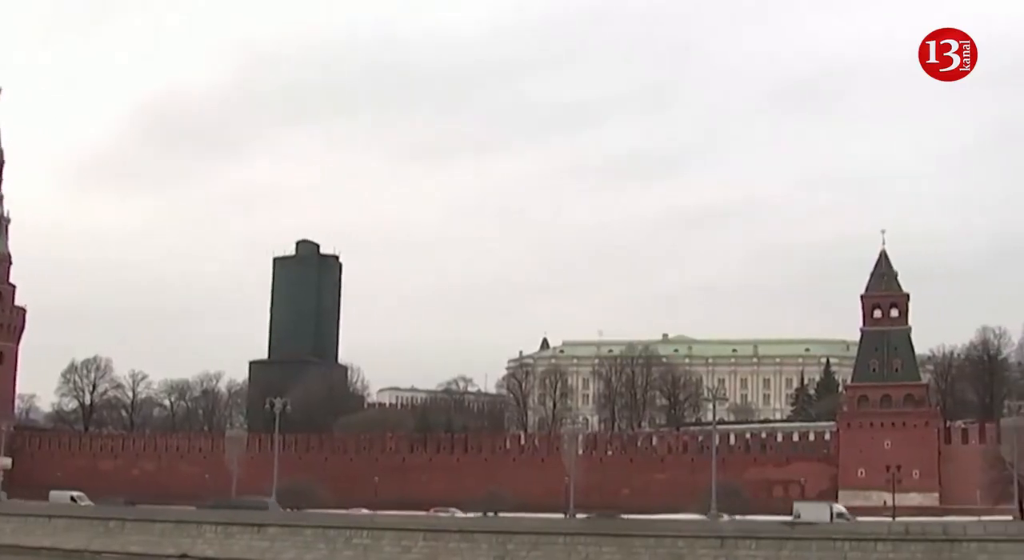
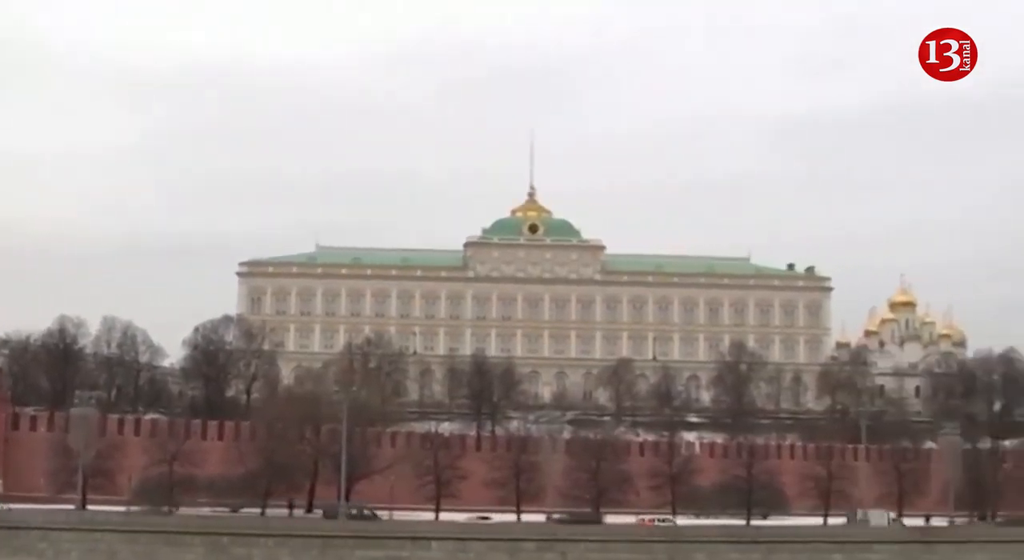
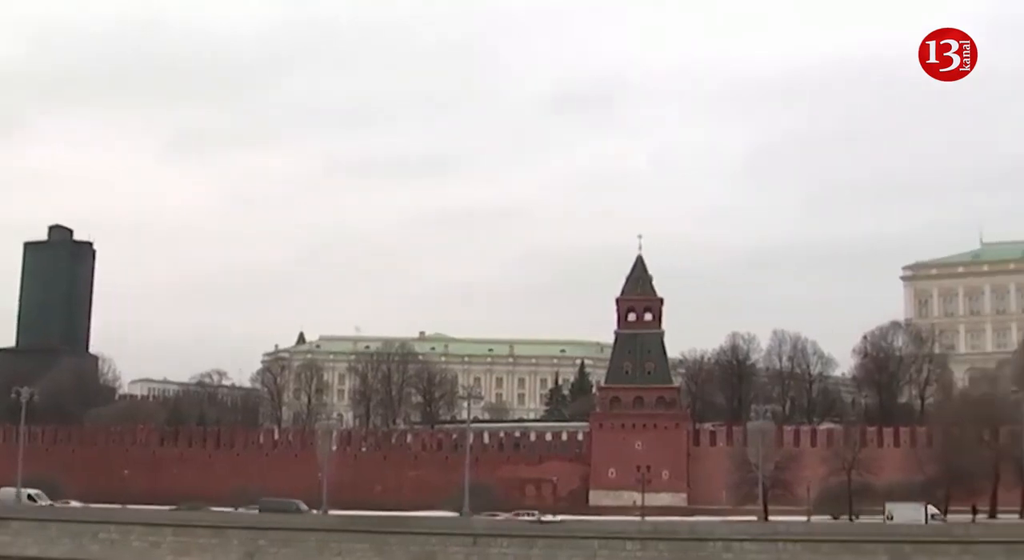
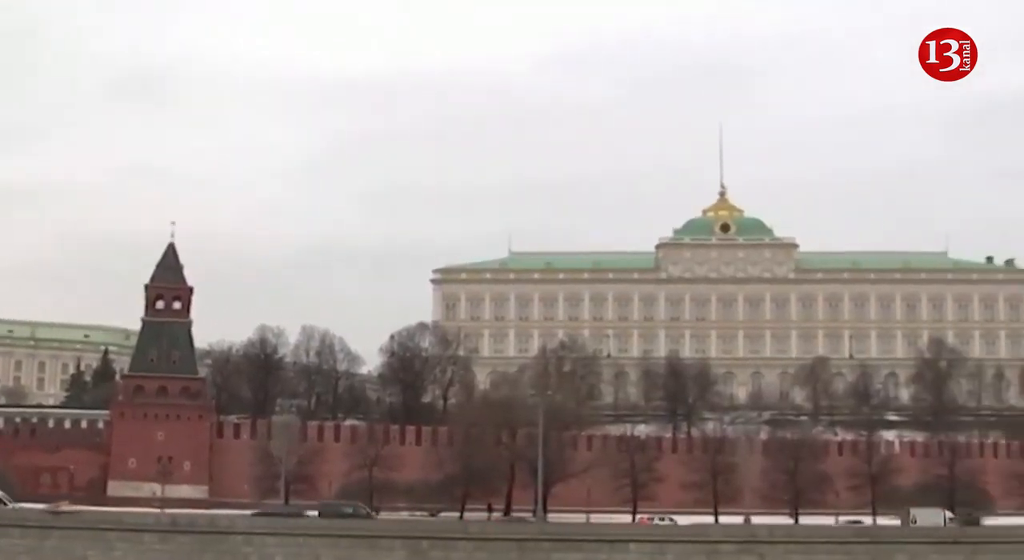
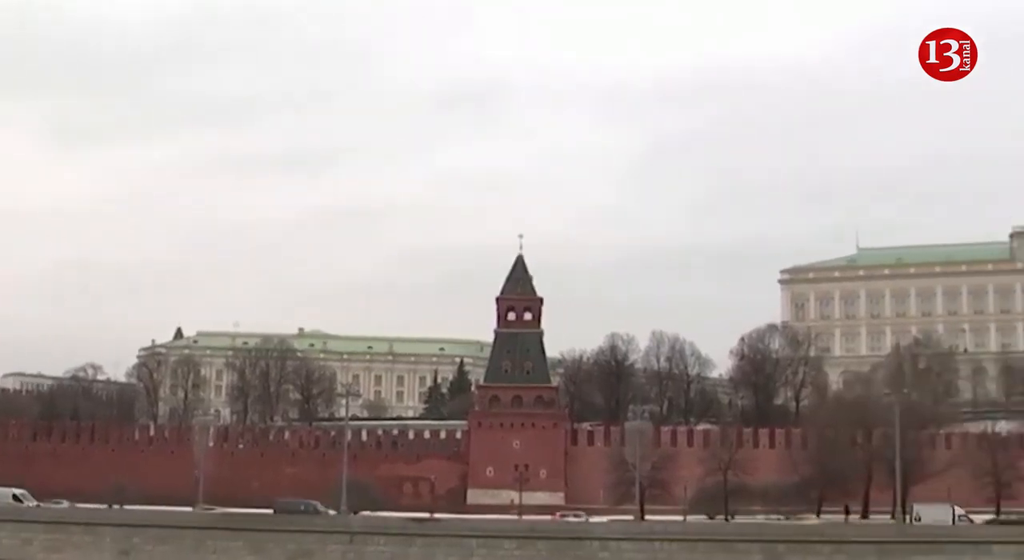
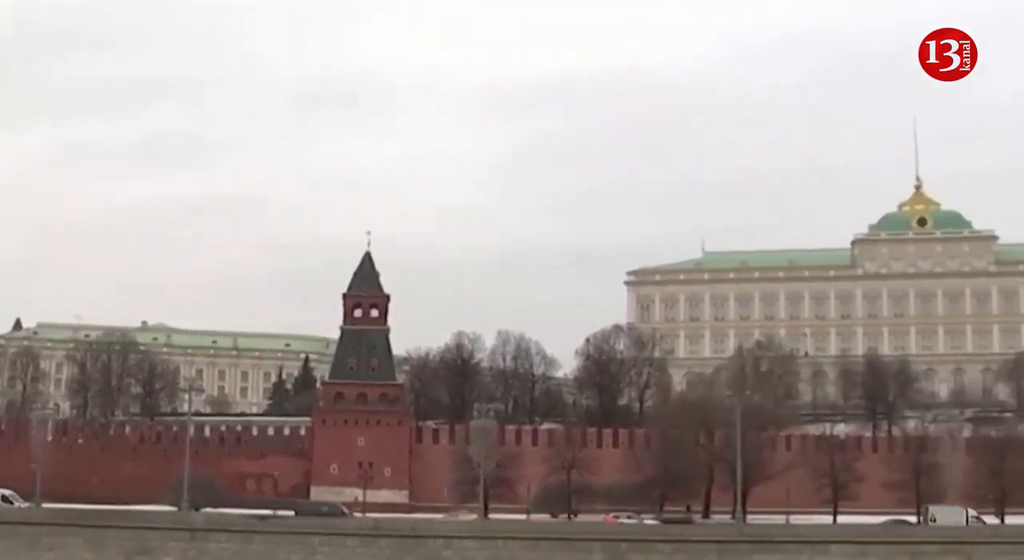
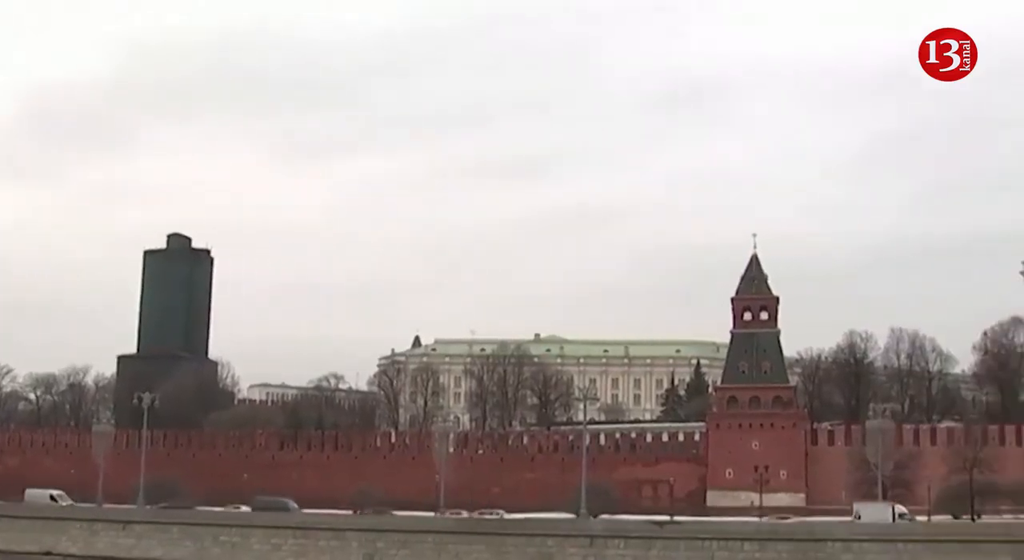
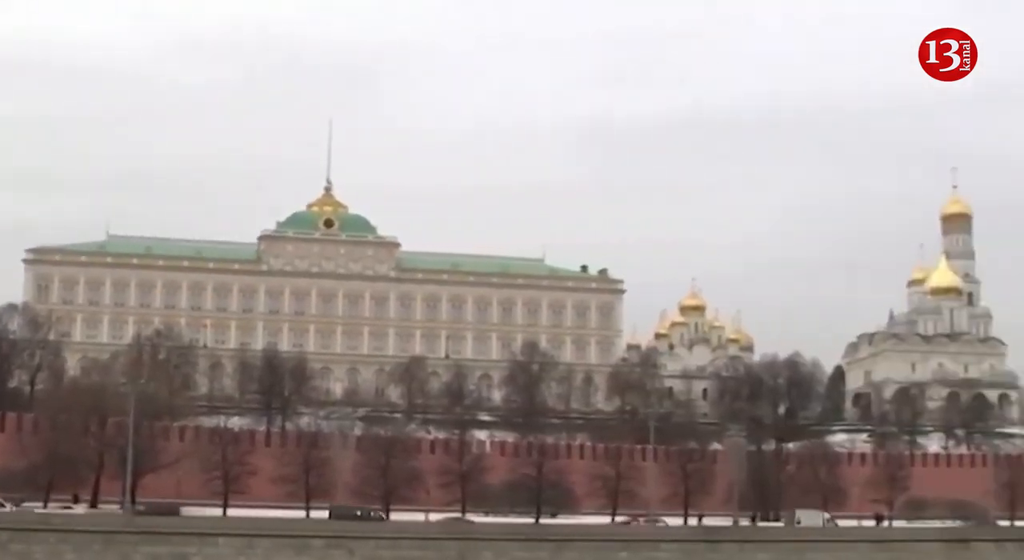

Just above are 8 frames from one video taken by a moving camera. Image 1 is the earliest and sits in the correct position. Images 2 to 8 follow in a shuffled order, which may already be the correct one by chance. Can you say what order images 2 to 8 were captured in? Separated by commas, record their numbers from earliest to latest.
7, 3, 5, 6, 4, 2, 8
